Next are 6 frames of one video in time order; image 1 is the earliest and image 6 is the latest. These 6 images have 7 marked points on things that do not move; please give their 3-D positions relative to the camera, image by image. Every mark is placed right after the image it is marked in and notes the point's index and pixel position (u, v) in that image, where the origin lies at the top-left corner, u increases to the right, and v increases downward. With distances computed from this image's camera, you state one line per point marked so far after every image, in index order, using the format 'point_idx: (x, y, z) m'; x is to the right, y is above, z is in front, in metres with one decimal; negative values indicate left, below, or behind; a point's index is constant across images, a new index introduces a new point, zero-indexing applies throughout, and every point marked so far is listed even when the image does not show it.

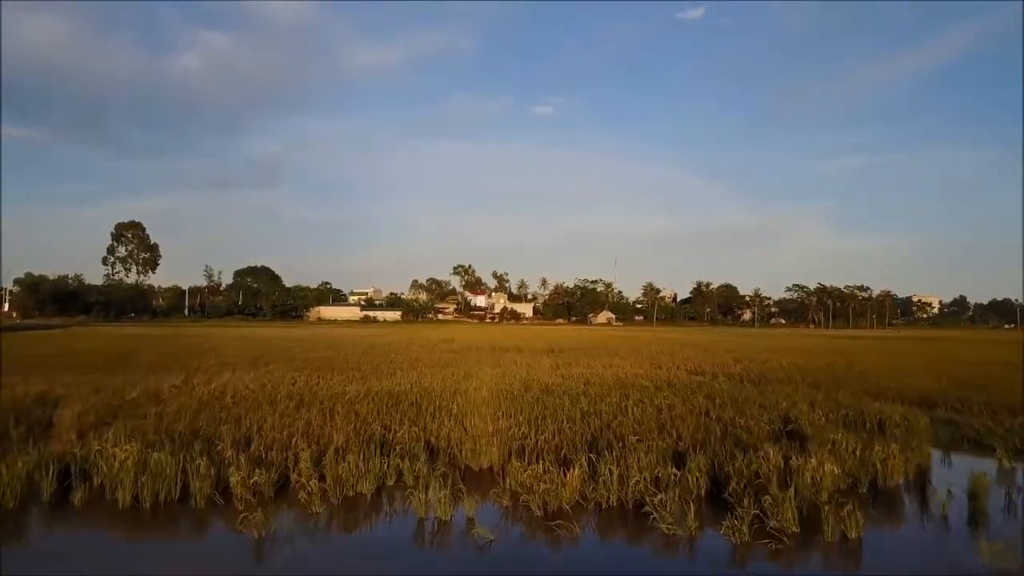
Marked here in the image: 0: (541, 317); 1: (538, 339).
0: (+0.6, -0.6, +13.2) m
1: (+0.4, -0.8, +9.5) m
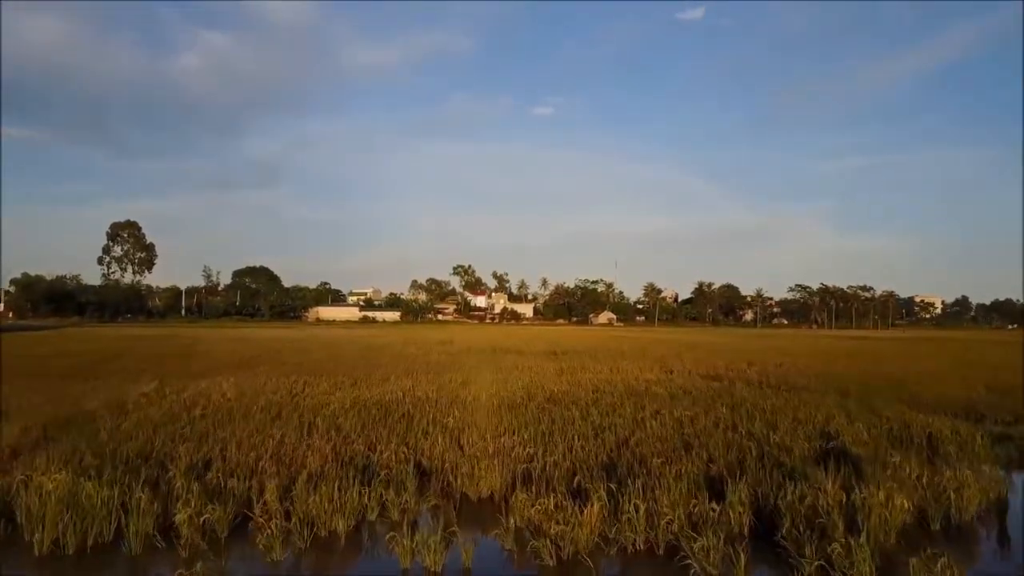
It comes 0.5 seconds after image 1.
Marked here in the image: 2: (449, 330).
0: (+0.6, -0.6, +12.9) m
1: (+0.4, -0.8, +9.2) m
2: (-1.0, -0.7, +9.8) m
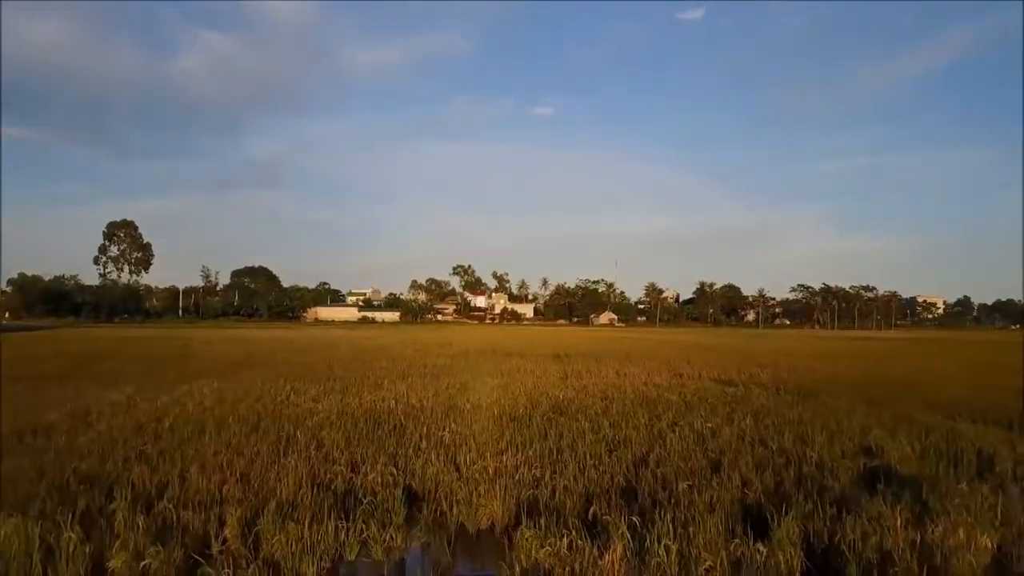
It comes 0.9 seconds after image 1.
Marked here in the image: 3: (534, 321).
0: (+0.6, -0.6, +12.7) m
1: (+0.4, -0.8, +9.0) m
2: (-1.0, -0.7, +9.5) m
3: (+0.5, -0.6, +12.3) m
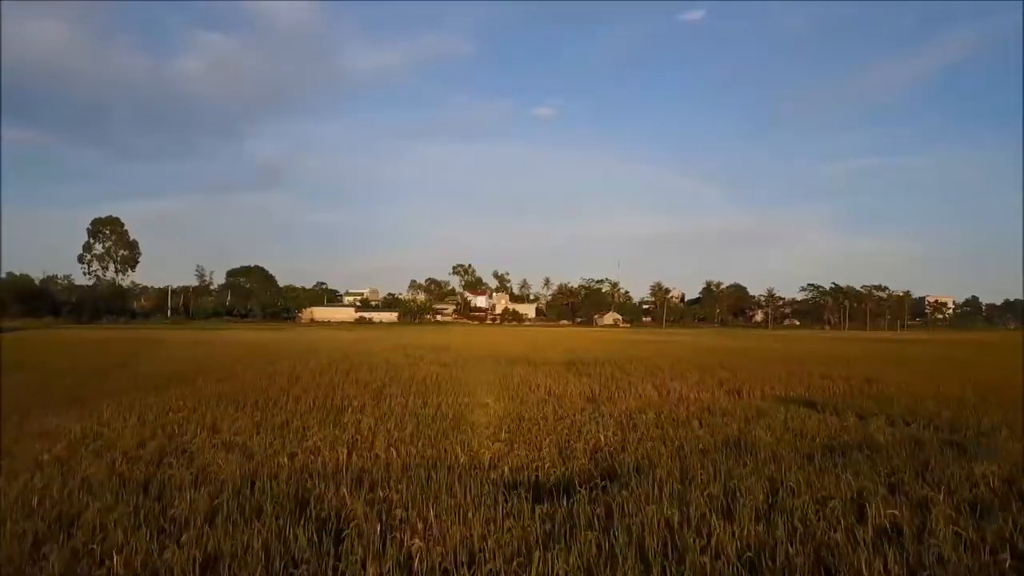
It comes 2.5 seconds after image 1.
0: (+0.7, -0.6, +11.7) m
1: (+0.5, -0.8, +8.1) m
2: (-0.9, -0.6, +8.6) m
3: (+0.5, -0.6, +11.4) m
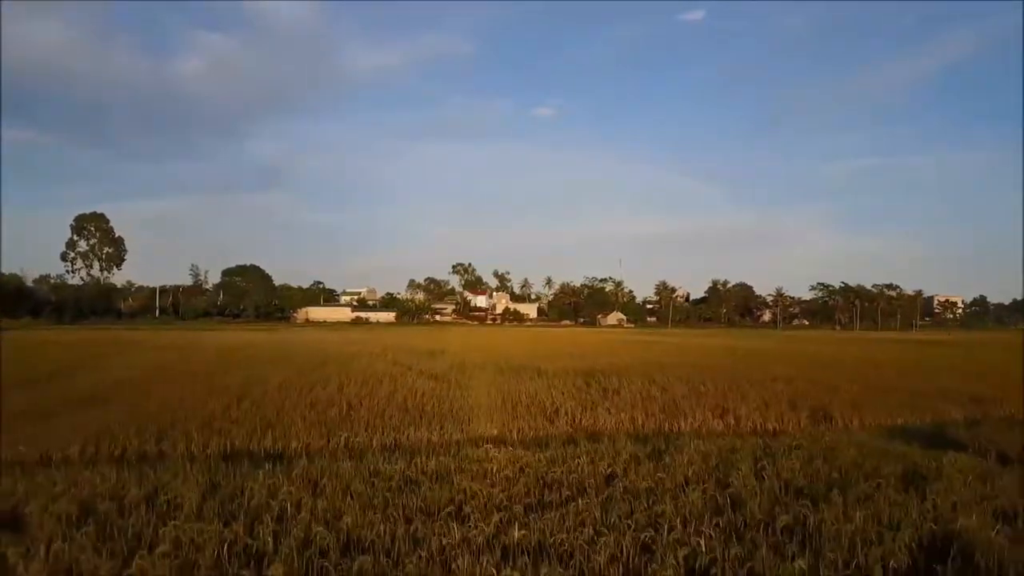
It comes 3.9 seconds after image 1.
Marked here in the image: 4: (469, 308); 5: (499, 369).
0: (+0.7, -0.5, +10.8) m
1: (+0.5, -0.7, +7.2) m
2: (-0.9, -0.6, +7.7) m
3: (+0.6, -0.6, +10.5) m
4: (-0.6, -0.3, +8.6) m
5: (-0.2, -0.8, +6.8) m
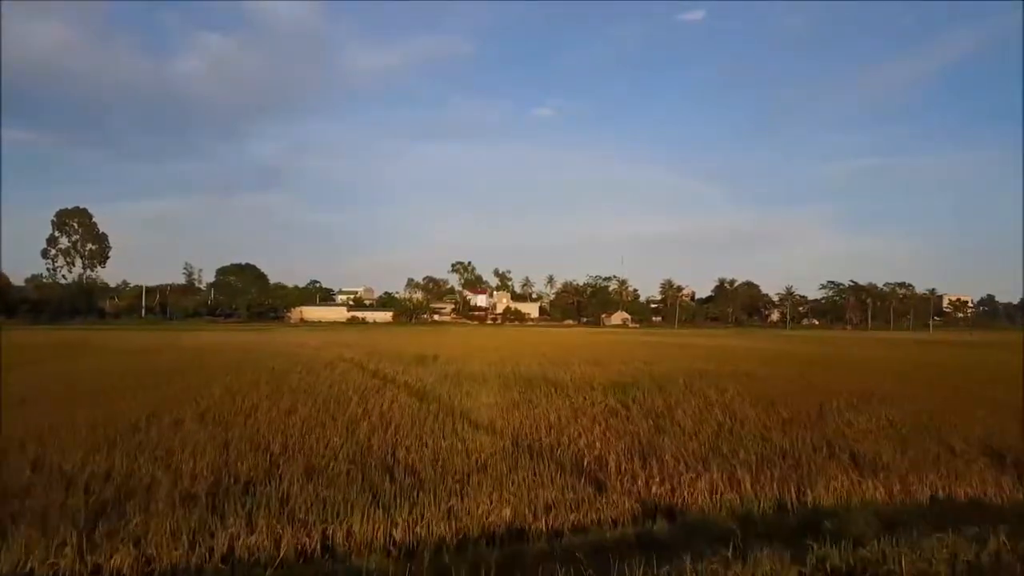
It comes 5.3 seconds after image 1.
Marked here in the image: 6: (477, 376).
0: (+0.8, -0.5, +9.9) m
1: (+0.6, -0.7, +6.2) m
2: (-0.8, -0.5, +6.8) m
3: (+0.6, -0.5, +9.5) m
4: (-0.5, -0.2, +7.7) m
5: (-0.1, -0.8, +5.8) m
6: (-0.3, -0.8, +5.7) m
